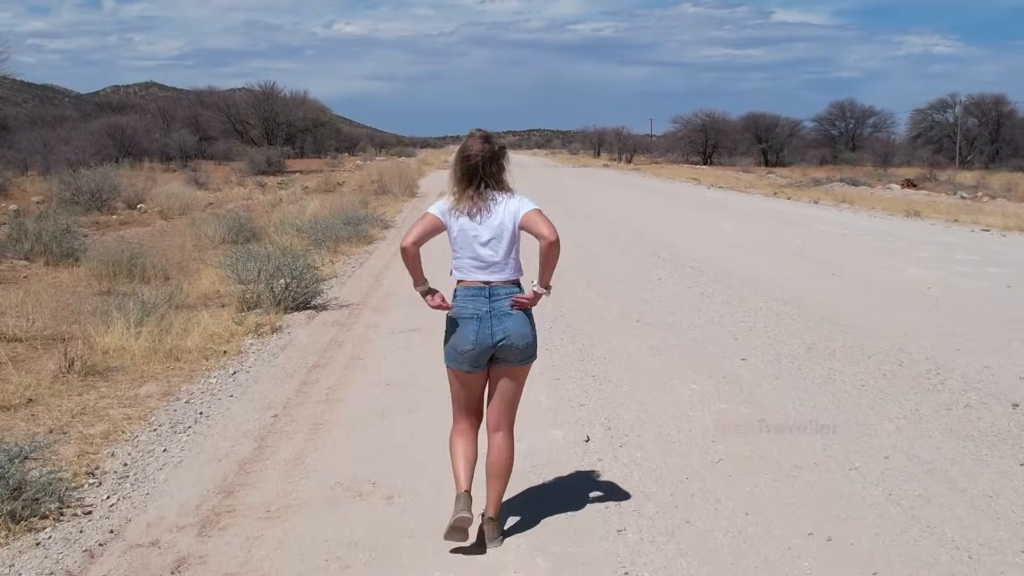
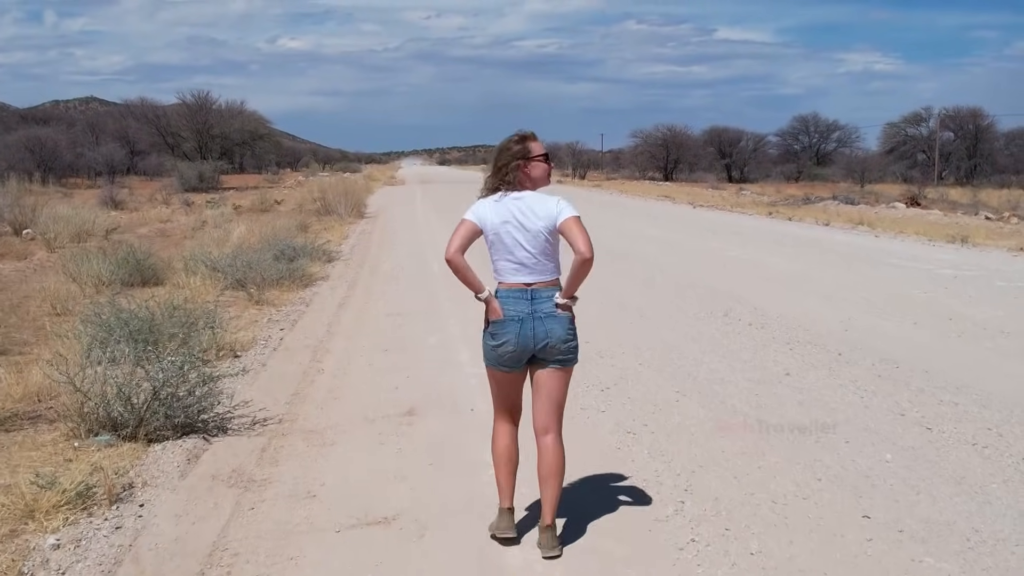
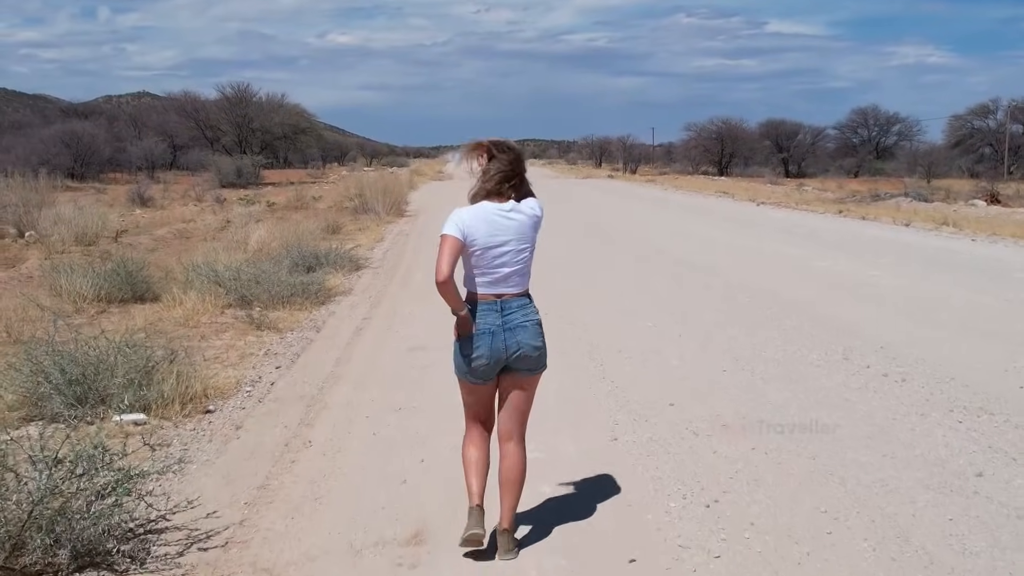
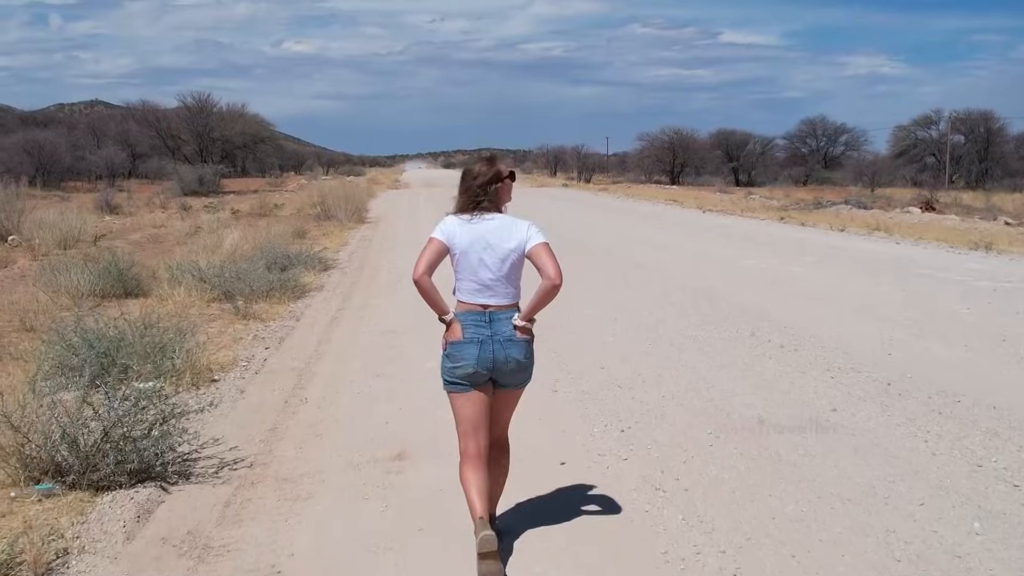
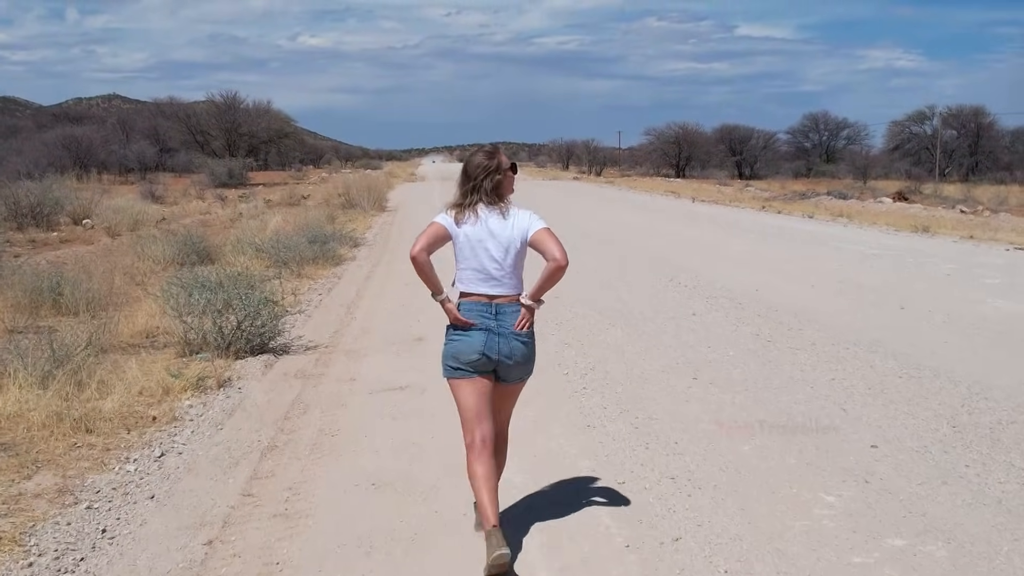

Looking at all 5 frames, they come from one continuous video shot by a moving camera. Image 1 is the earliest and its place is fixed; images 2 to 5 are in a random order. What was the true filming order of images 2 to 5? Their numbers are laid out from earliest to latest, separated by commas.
5, 2, 4, 3
